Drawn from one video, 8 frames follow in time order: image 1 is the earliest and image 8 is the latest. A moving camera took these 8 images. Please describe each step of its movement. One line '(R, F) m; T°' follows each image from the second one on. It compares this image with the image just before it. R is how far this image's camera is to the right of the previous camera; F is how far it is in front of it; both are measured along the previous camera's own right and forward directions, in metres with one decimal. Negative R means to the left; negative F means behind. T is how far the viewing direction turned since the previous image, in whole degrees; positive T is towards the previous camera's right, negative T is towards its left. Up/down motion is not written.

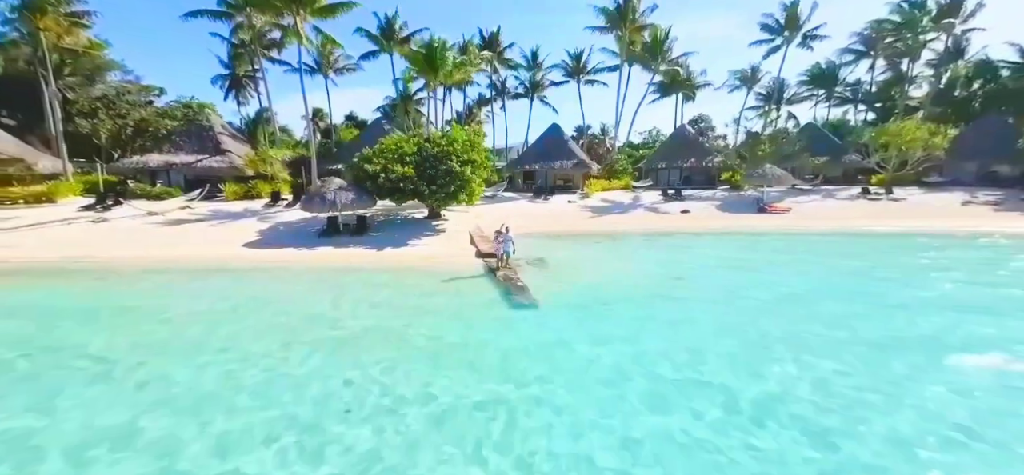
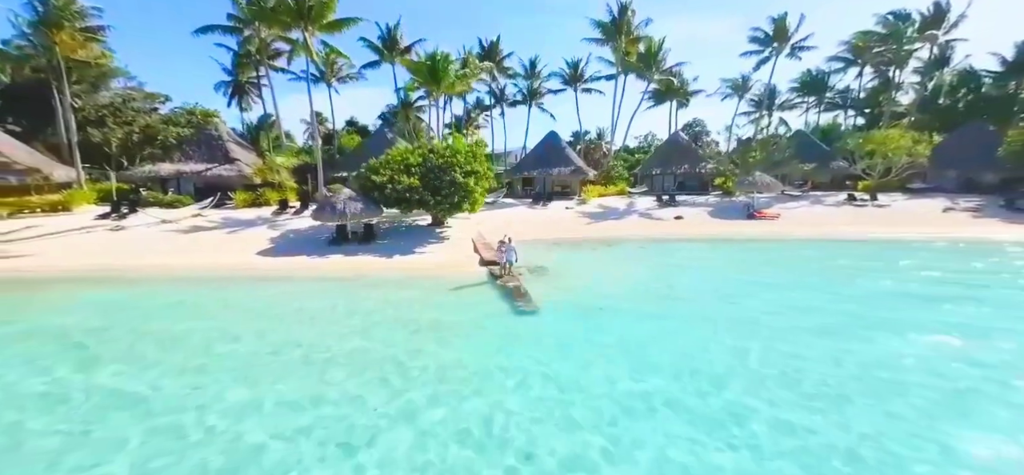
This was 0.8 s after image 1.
(-0.1, -0.7) m; 0°
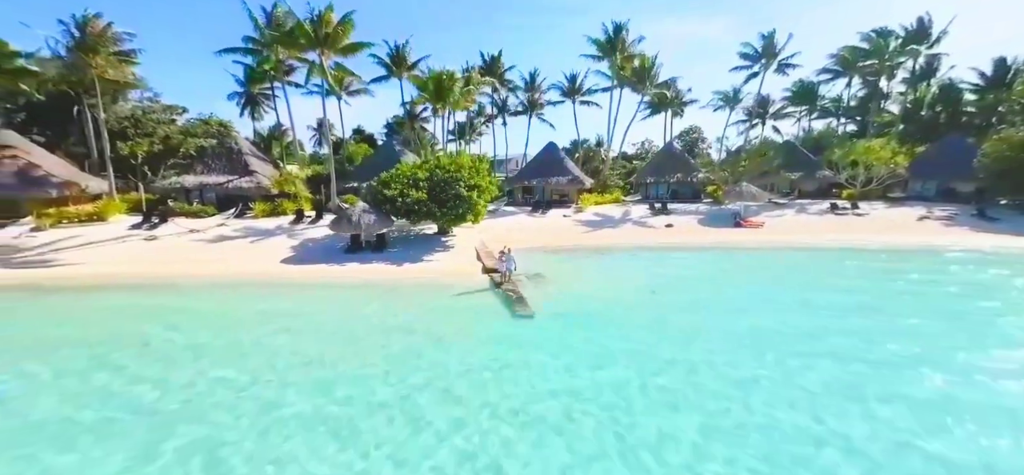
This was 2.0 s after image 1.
(+0.1, -1.4) m; 0°
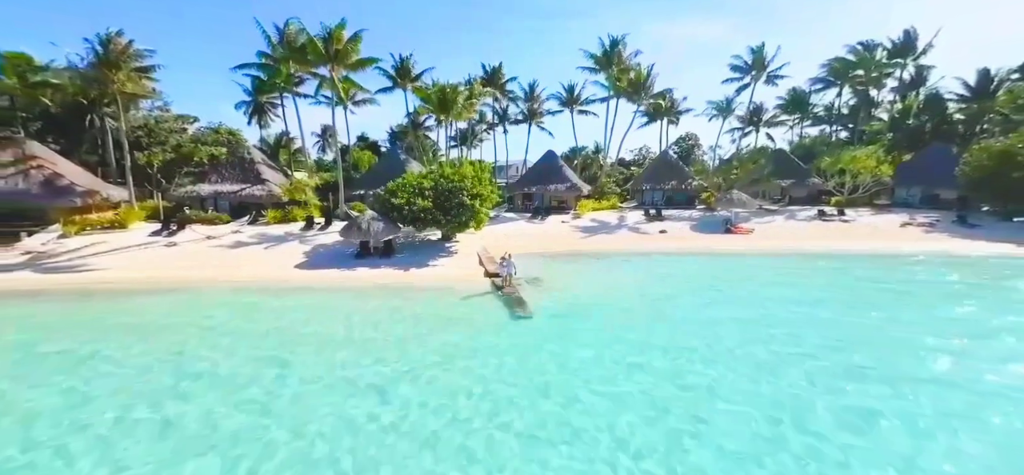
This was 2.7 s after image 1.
(0.0, -1.0) m; 0°
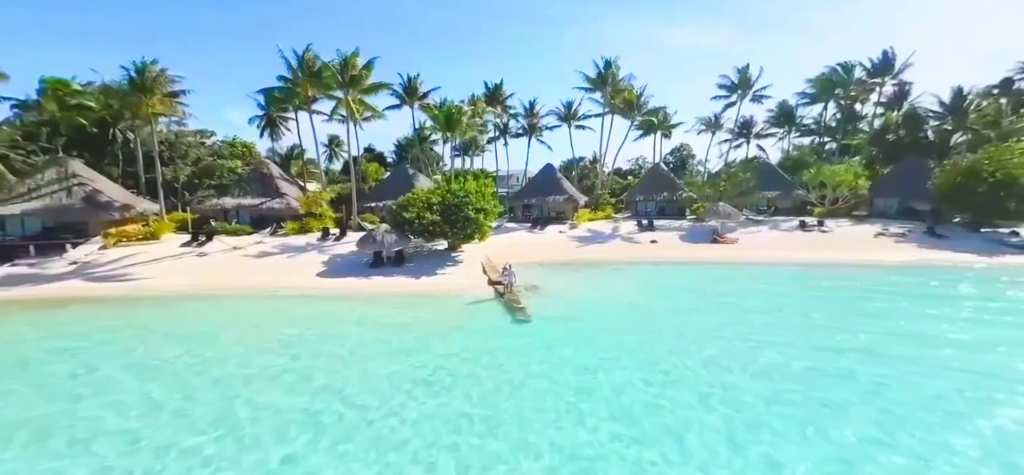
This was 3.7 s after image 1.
(0.0, -1.7) m; 0°
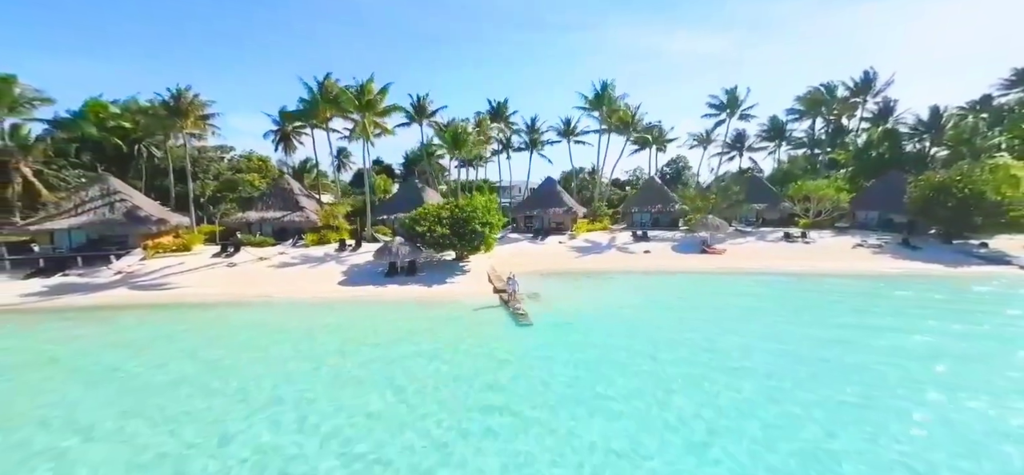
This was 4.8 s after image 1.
(-0.1, -1.9) m; 0°
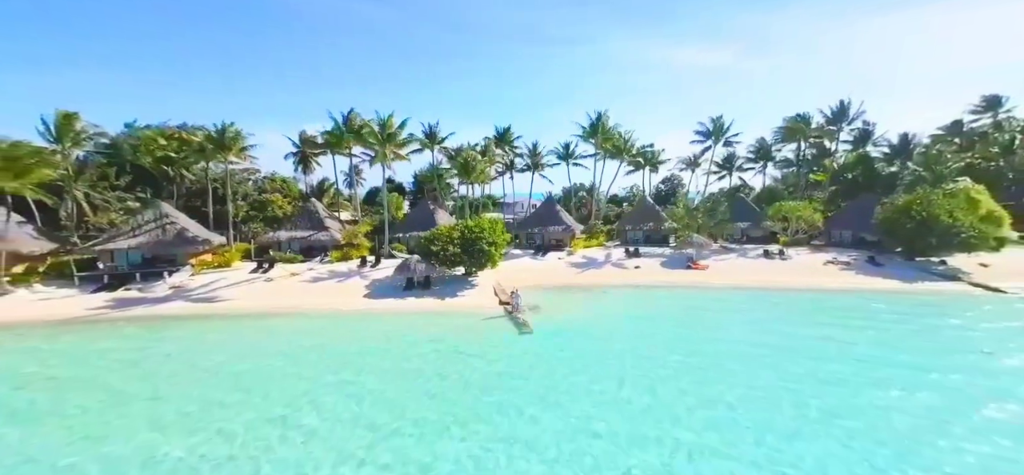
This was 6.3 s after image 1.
(0.0, -2.9) m; 0°
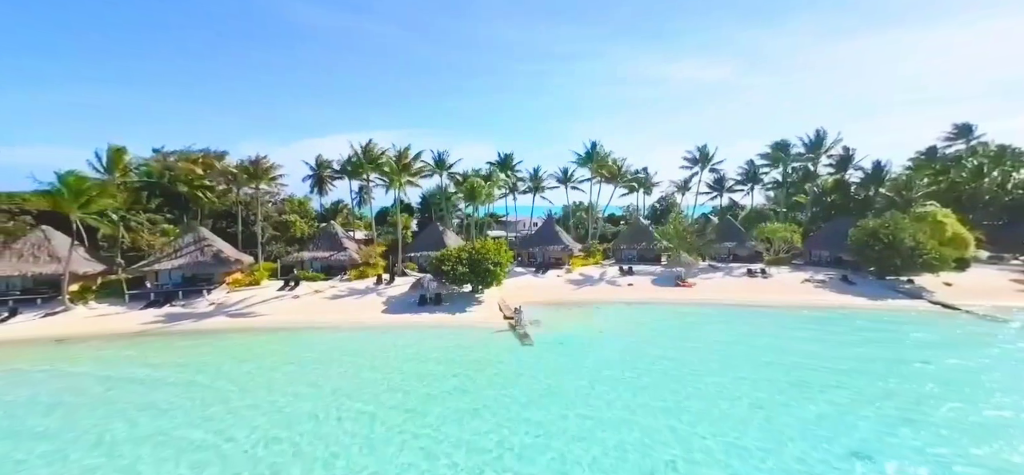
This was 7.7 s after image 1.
(-0.1, -2.8) m; 0°
